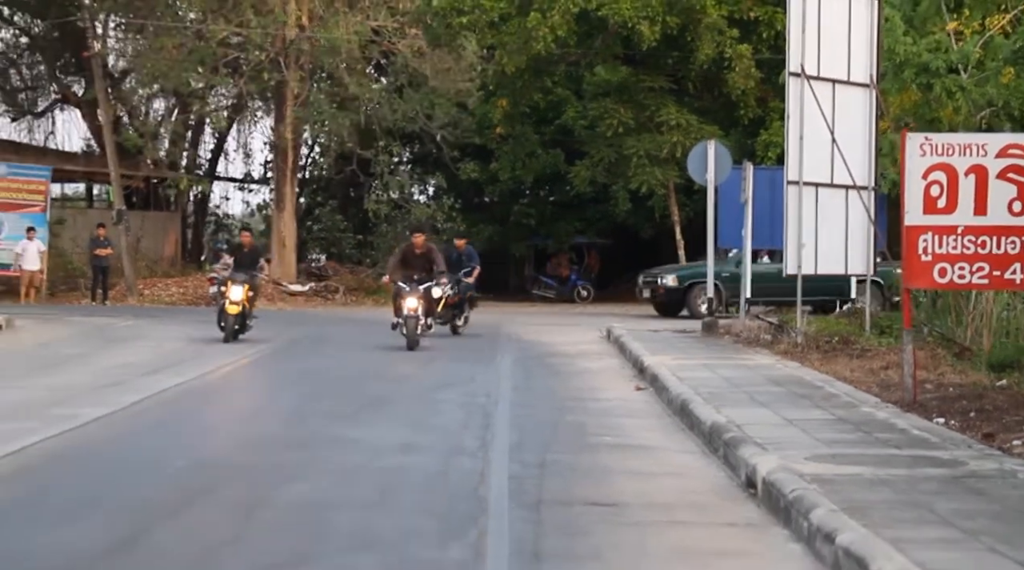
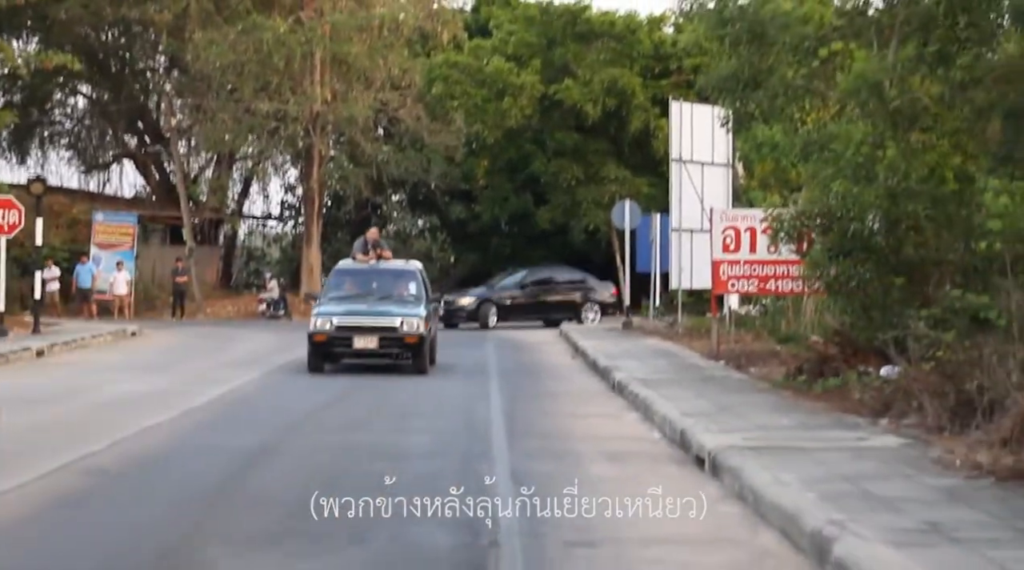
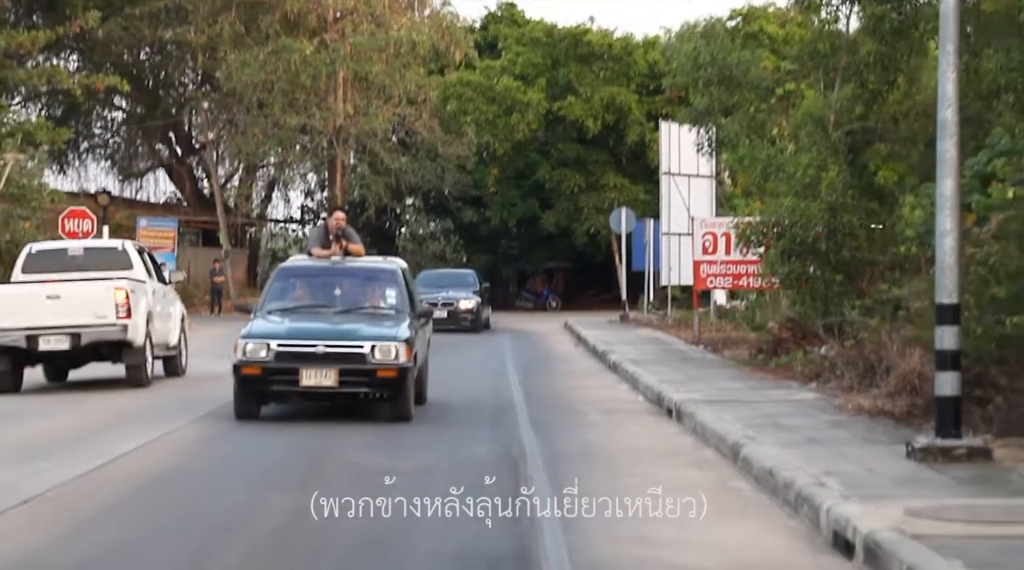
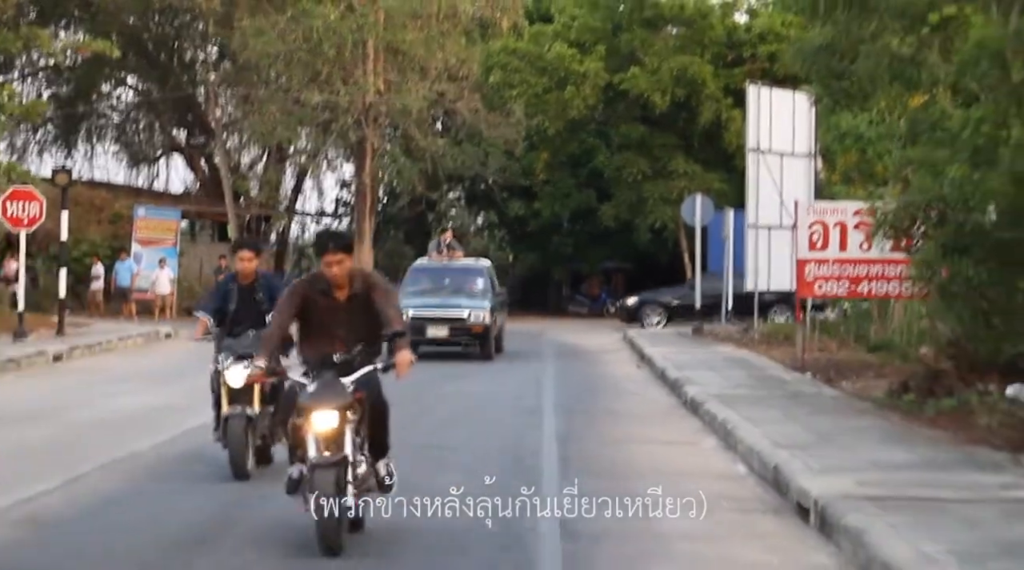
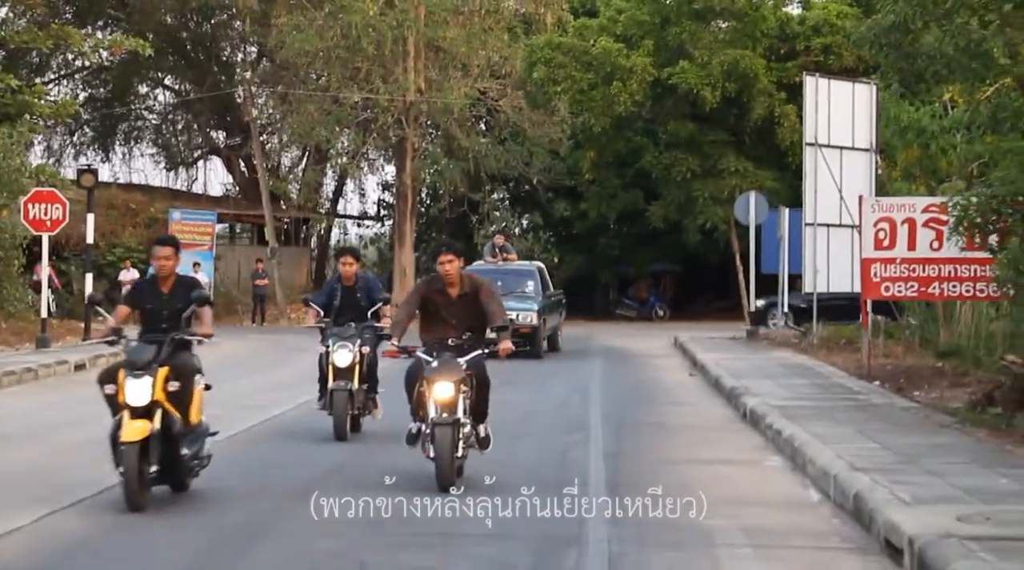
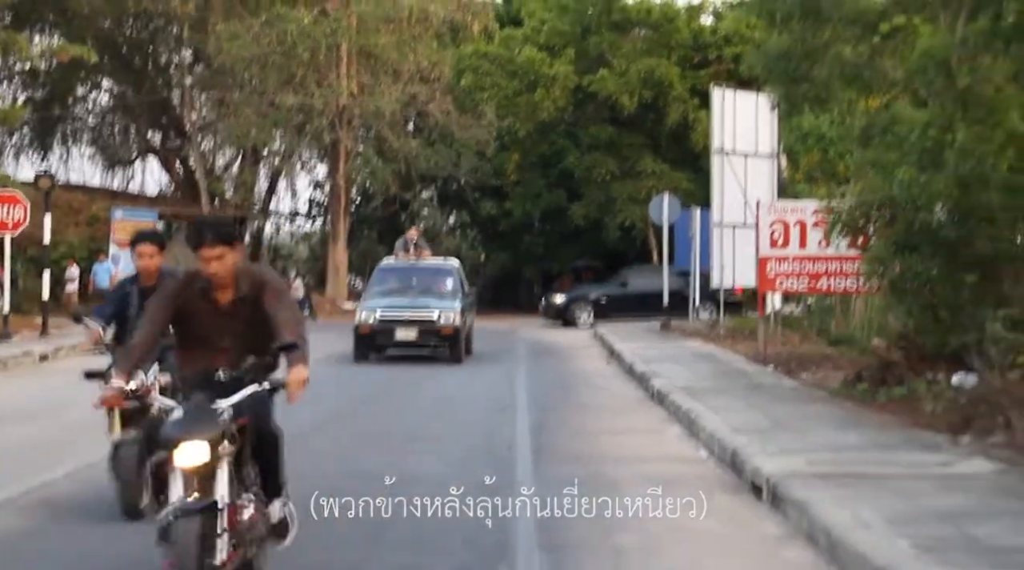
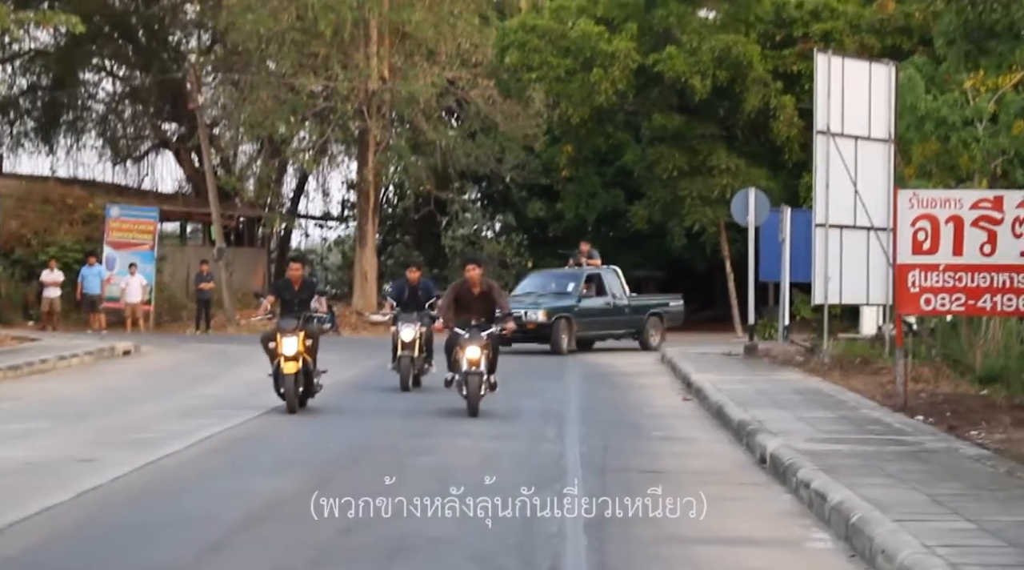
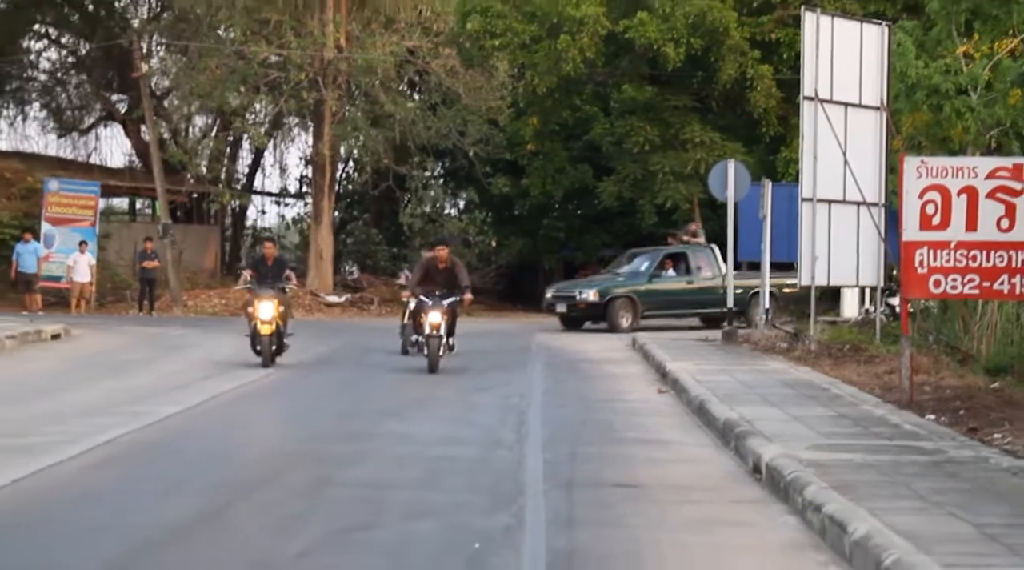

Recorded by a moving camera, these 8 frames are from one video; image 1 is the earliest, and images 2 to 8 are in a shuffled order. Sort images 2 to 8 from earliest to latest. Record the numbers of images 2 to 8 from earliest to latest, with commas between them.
8, 7, 5, 4, 6, 2, 3
